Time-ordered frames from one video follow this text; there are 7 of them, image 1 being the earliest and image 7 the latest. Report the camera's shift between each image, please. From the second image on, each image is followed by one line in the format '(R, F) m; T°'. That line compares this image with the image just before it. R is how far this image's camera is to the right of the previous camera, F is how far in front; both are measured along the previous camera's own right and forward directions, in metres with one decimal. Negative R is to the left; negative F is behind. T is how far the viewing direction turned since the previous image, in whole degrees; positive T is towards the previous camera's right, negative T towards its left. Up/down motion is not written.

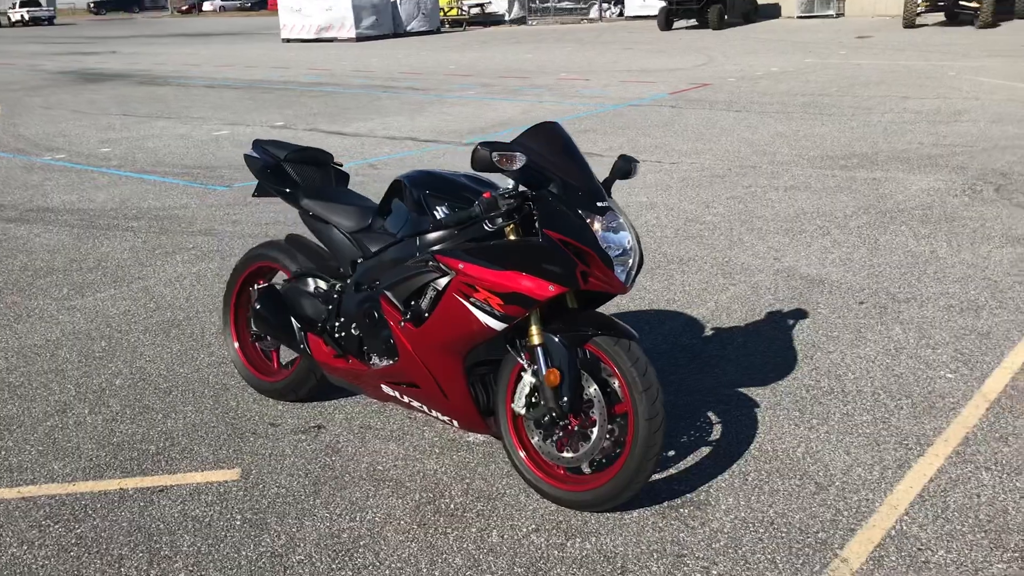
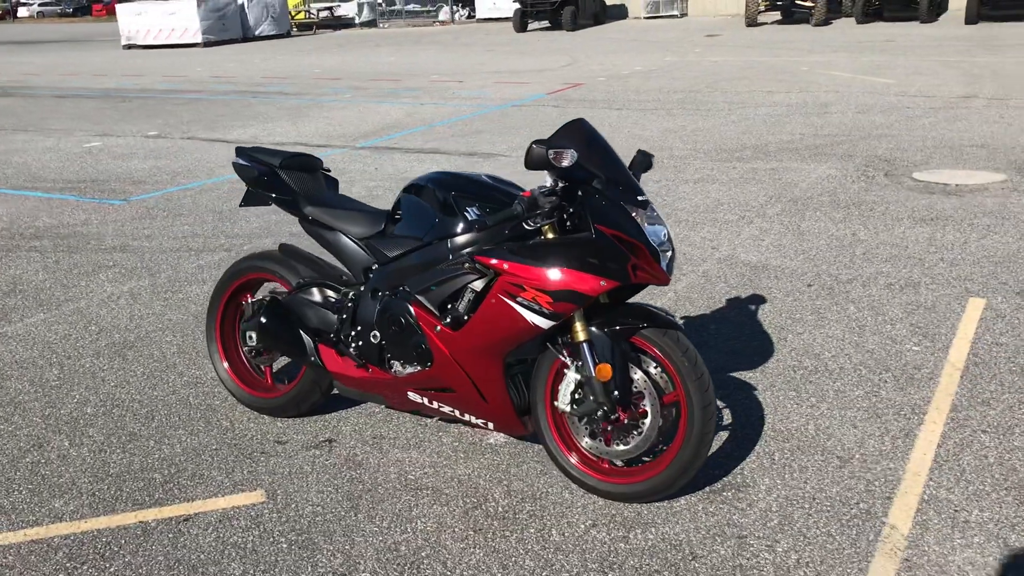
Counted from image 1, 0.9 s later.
(-0.7, +0.1) m; +9°
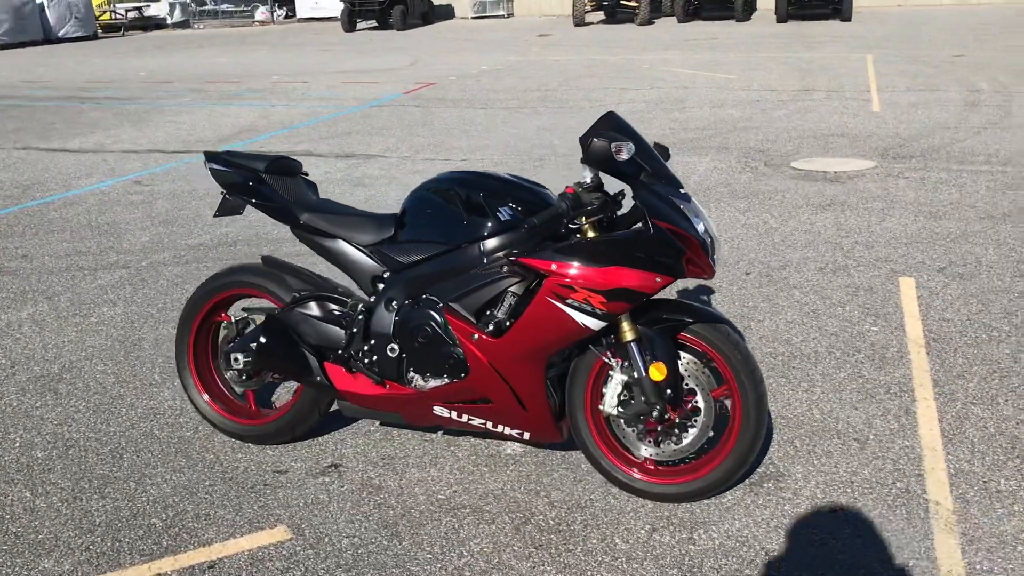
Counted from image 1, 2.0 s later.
(-0.8, +0.3) m; +11°
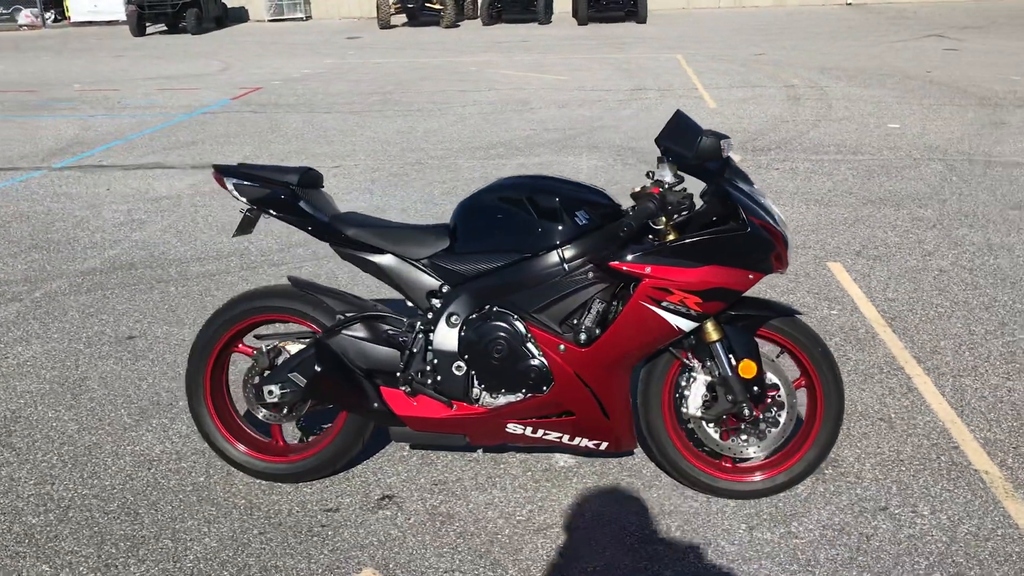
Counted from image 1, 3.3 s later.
(-1.0, +0.3) m; +12°
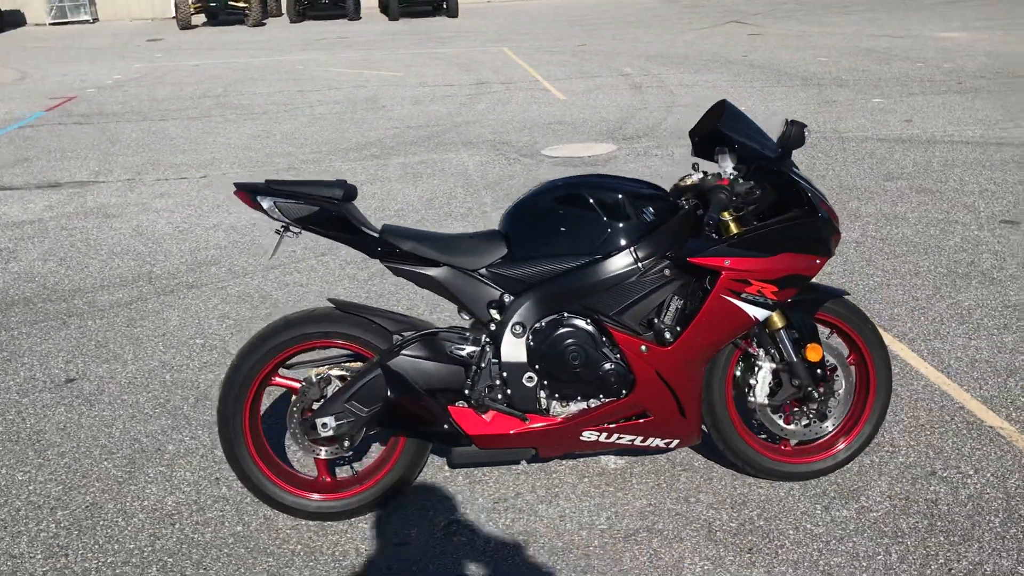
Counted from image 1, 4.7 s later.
(-0.9, +0.2) m; +12°
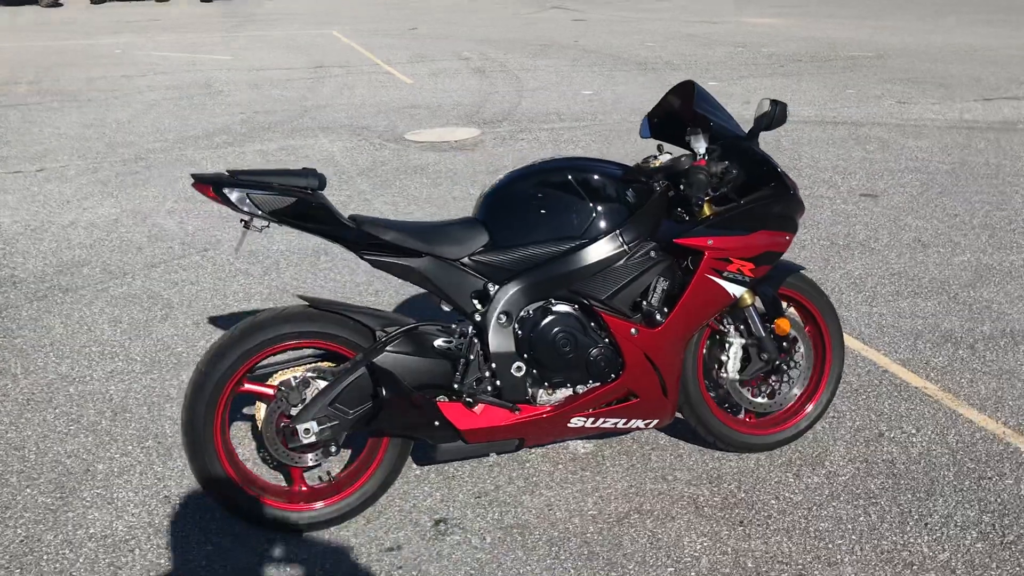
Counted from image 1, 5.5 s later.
(-0.6, +0.1) m; +11°
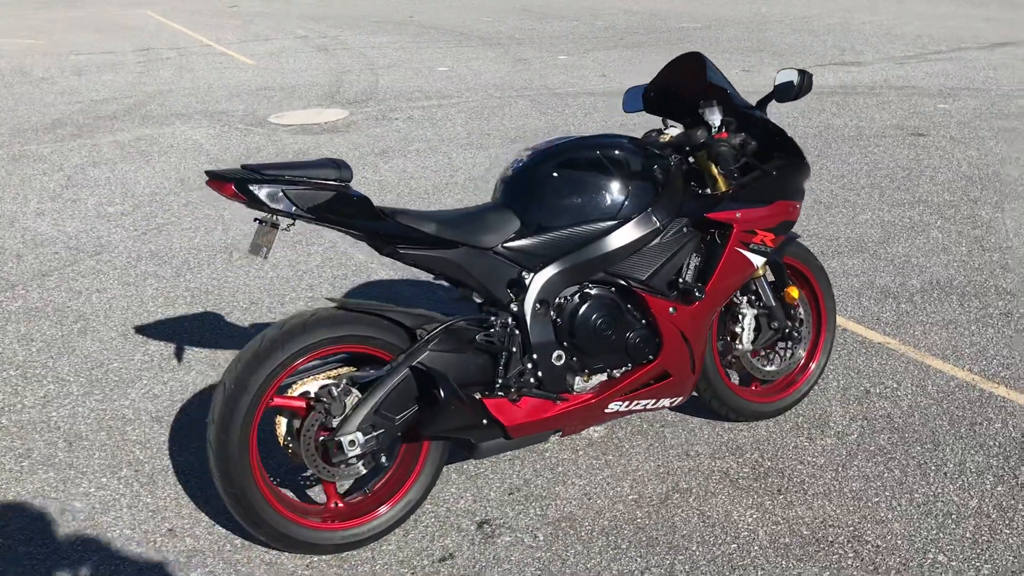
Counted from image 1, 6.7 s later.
(-0.7, +0.2) m; +11°
